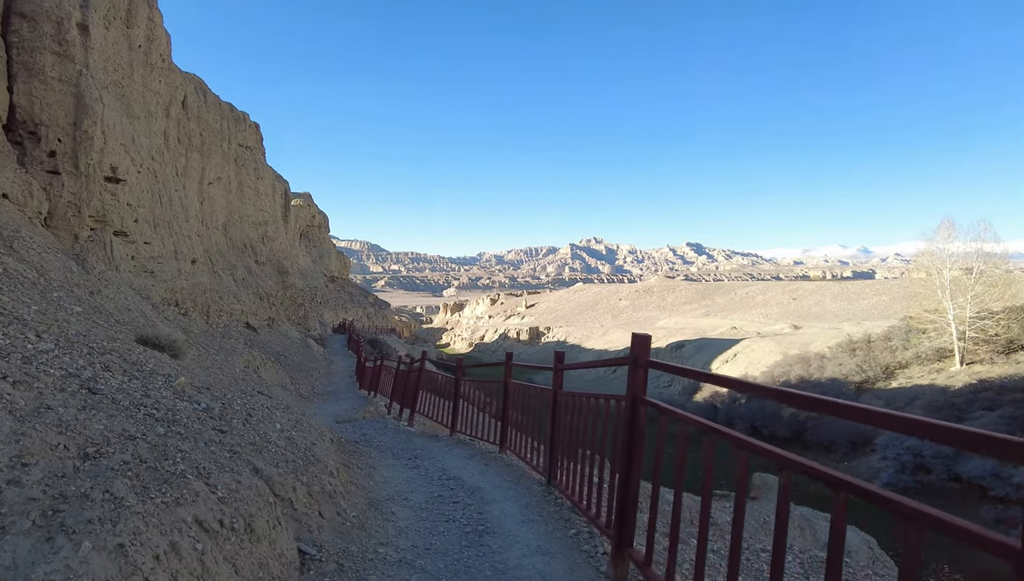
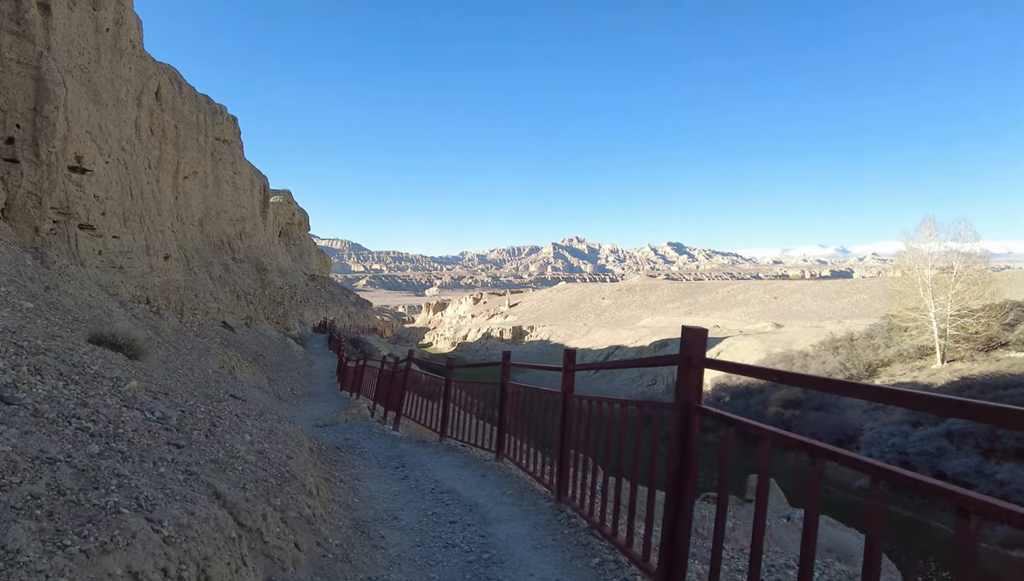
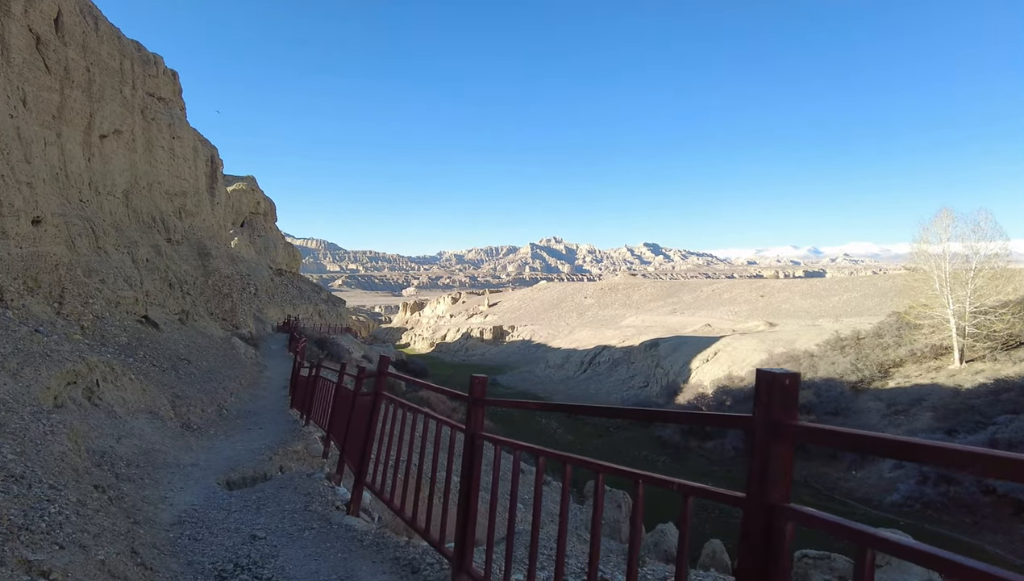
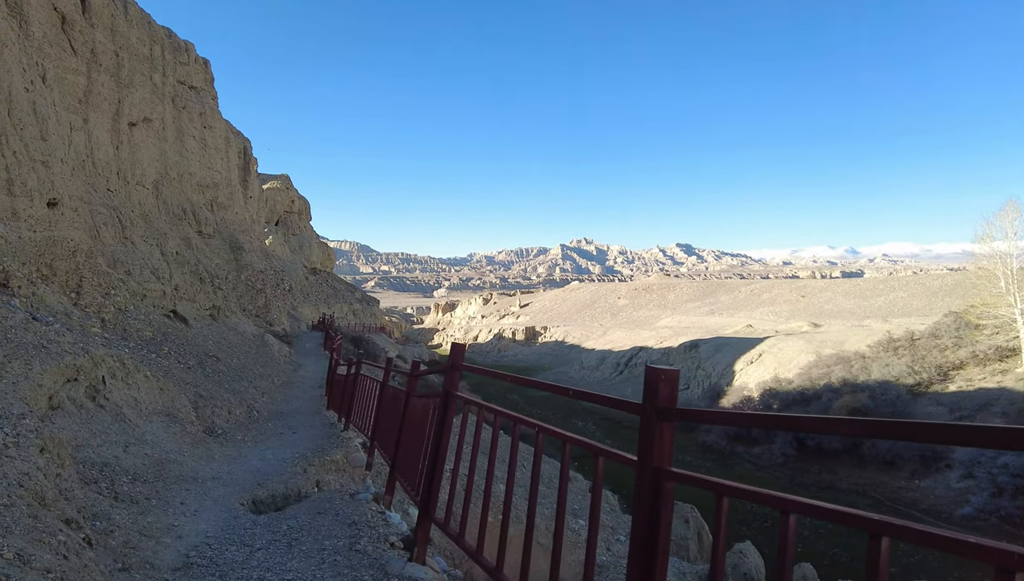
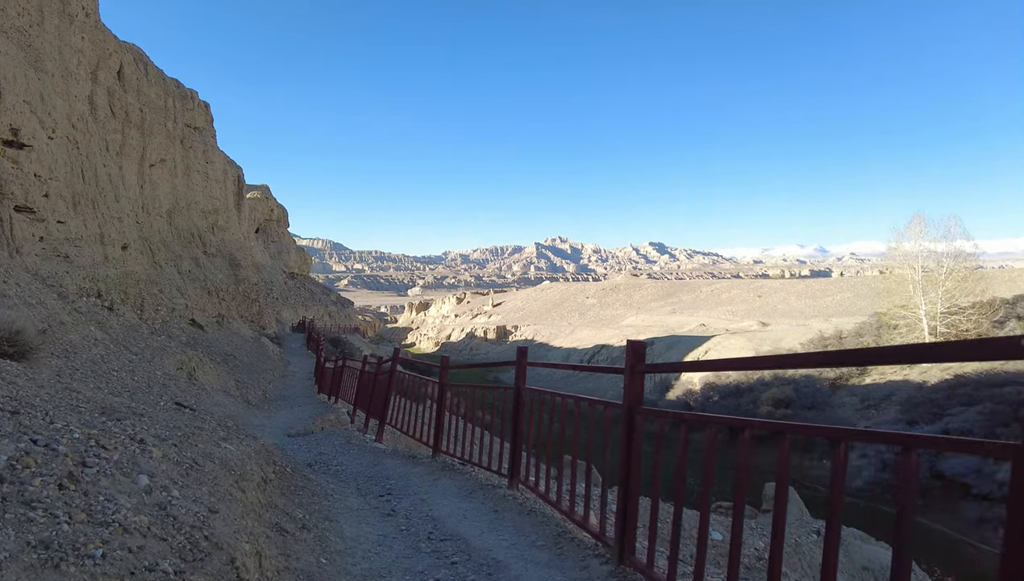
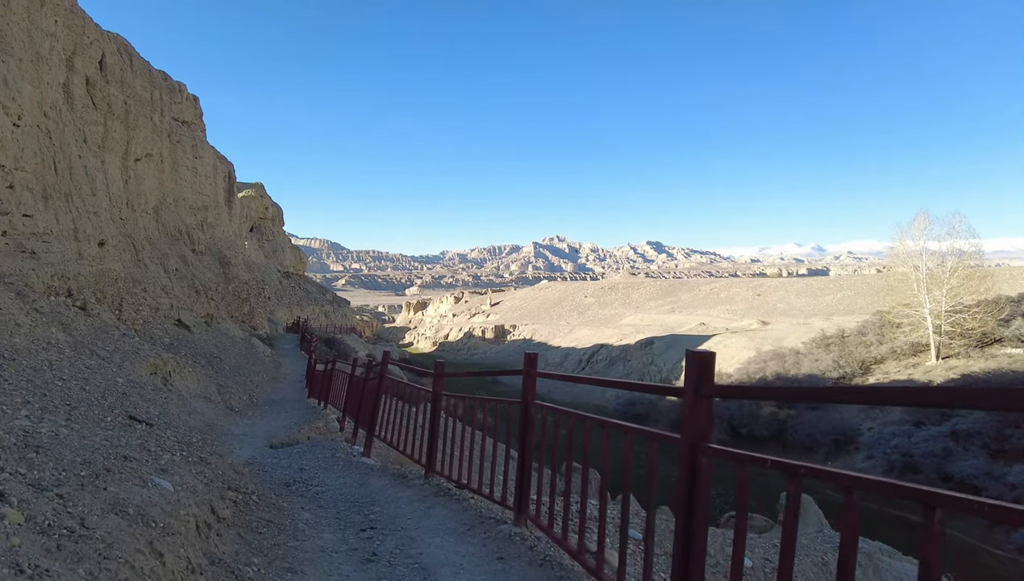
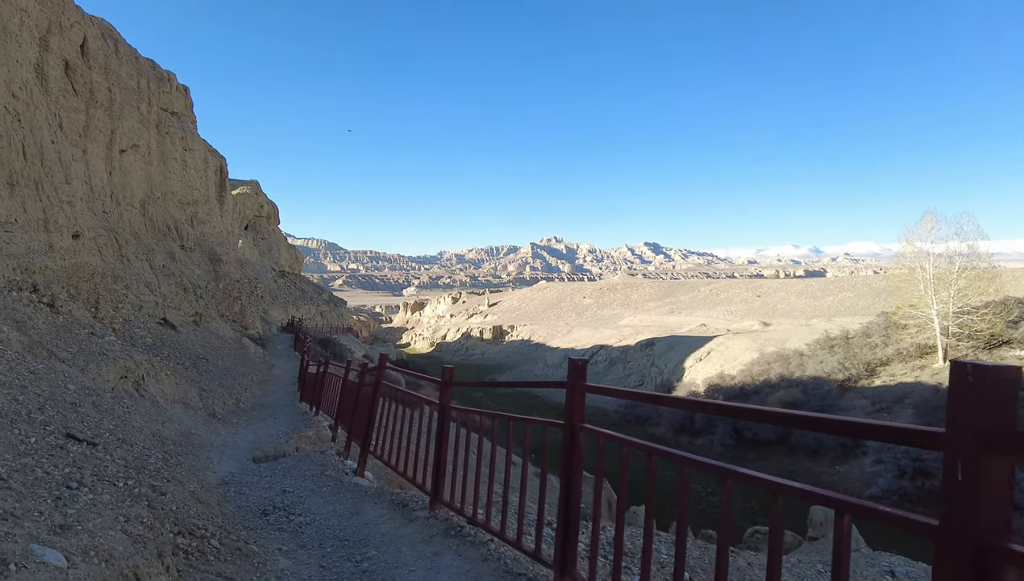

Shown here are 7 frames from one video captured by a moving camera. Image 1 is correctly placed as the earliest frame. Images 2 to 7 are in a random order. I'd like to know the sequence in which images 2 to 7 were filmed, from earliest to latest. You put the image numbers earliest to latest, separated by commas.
2, 5, 6, 7, 3, 4
